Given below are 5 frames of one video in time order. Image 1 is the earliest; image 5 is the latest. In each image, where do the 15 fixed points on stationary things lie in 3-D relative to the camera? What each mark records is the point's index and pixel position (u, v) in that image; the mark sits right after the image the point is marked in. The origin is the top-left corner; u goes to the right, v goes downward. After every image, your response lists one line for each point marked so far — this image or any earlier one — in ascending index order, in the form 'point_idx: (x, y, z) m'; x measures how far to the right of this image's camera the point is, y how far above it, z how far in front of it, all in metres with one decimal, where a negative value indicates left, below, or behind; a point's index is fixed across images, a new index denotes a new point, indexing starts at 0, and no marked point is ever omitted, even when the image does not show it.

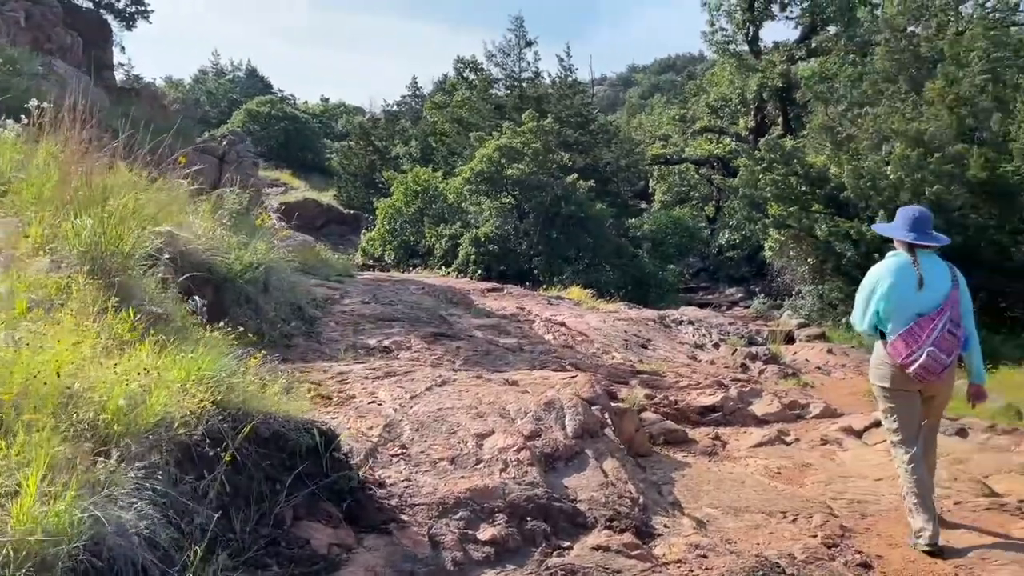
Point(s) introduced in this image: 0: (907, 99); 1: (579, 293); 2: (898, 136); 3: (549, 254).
0: (+8.5, +4.1, +16.8) m
1: (+1.3, -0.1, +14.6) m
2: (+7.3, +2.9, +14.7) m
3: (+0.9, +0.8, +18.0) m
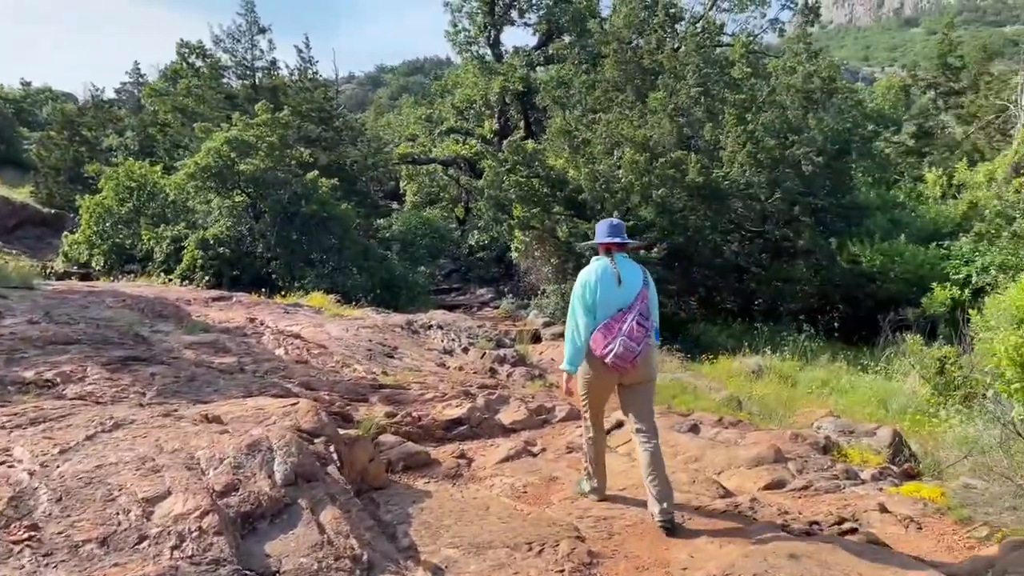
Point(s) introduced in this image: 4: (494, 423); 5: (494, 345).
0: (+2.8, +4.2, +17.9) m
1: (-3.3, -0.2, +13.6) m
2: (+2.3, +3.0, +15.5) m
3: (-4.8, +0.7, +16.7) m
4: (-0.2, -1.2, +6.8) m
5: (-0.2, -0.8, +10.9) m
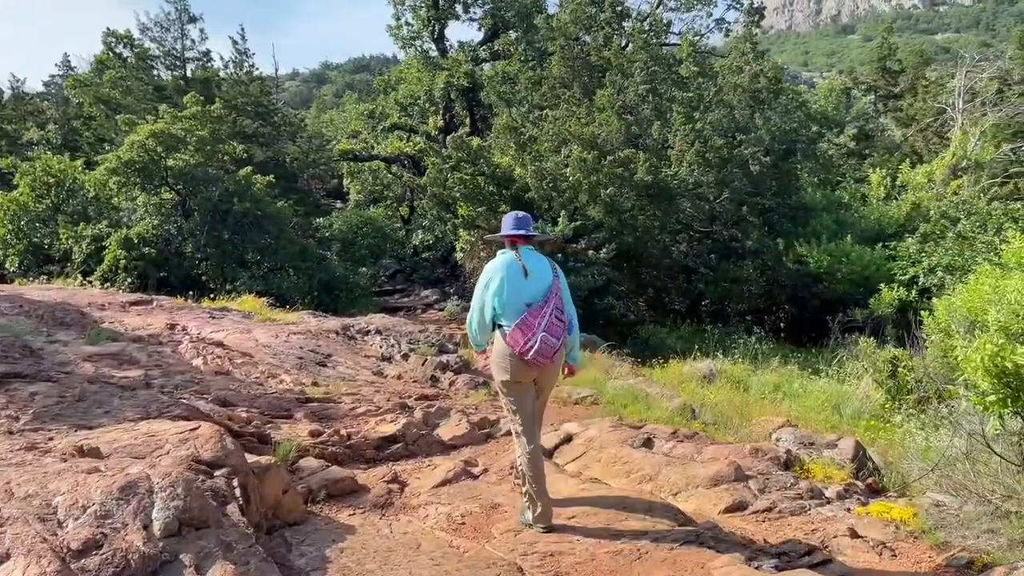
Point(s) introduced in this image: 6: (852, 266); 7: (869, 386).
0: (+1.5, +4.1, +17.5) m
1: (-4.3, -0.2, +12.8) m
2: (+1.2, +2.9, +15.1) m
3: (-5.9, +0.6, +15.8) m
4: (-0.6, -1.2, +6.2) m
5: (-1.0, -0.8, +10.3) m
6: (+7.3, +0.5, +16.7) m
7: (+4.5, -1.2, +9.7) m
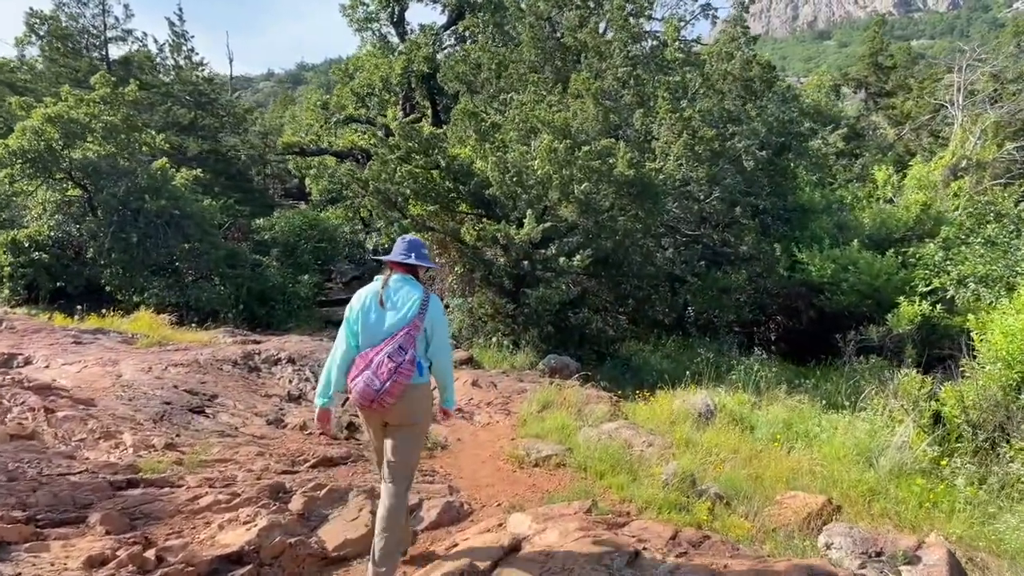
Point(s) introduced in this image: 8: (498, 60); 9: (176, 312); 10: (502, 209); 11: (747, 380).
0: (+0.8, +3.9, +15.4) m
1: (-4.9, -0.4, +10.5) m
2: (+0.6, +2.7, +13.0) m
3: (-6.6, +0.4, +13.5) m
4: (-1.1, -1.4, +4.0) m
5: (-1.6, -1.0, +8.1) m
6: (+6.6, +0.3, +14.7) m
7: (+3.9, -1.4, +7.7) m
8: (-0.3, +4.8, +16.7) m
9: (-5.8, -0.4, +13.4) m
10: (-0.2, +1.3, +12.9) m
11: (+3.3, -1.3, +10.9) m
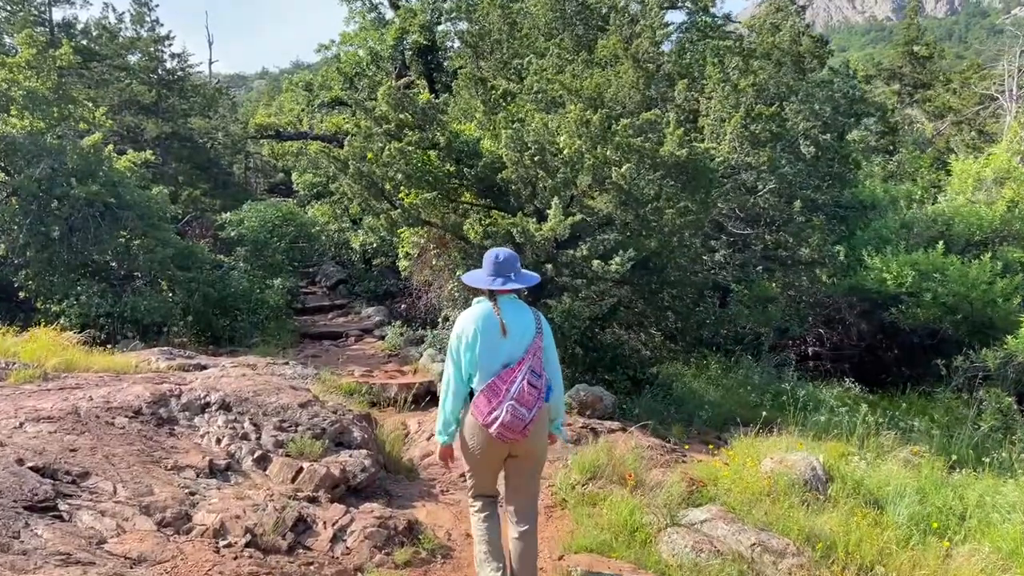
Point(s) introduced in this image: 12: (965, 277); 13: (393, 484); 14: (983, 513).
0: (+1.0, +3.8, +12.8) m
1: (-4.7, -0.5, +7.9) m
2: (+0.8, +2.6, +10.5) m
3: (-6.4, +0.3, +10.9) m
4: (-0.8, -1.5, +1.5) m
5: (-1.3, -1.1, +5.5) m
6: (+6.8, +0.1, +12.2) m
7: (+4.2, -1.6, +5.2) m
8: (-0.1, +4.7, +14.2) m
9: (-5.6, -0.5, +10.8) m
10: (0.0, +1.2, +10.4) m
11: (+3.5, -1.4, +8.3) m
12: (+7.1, +0.2, +12.2) m
13: (-0.9, -1.4, +5.7) m
14: (+3.7, -1.7, +6.1) m
